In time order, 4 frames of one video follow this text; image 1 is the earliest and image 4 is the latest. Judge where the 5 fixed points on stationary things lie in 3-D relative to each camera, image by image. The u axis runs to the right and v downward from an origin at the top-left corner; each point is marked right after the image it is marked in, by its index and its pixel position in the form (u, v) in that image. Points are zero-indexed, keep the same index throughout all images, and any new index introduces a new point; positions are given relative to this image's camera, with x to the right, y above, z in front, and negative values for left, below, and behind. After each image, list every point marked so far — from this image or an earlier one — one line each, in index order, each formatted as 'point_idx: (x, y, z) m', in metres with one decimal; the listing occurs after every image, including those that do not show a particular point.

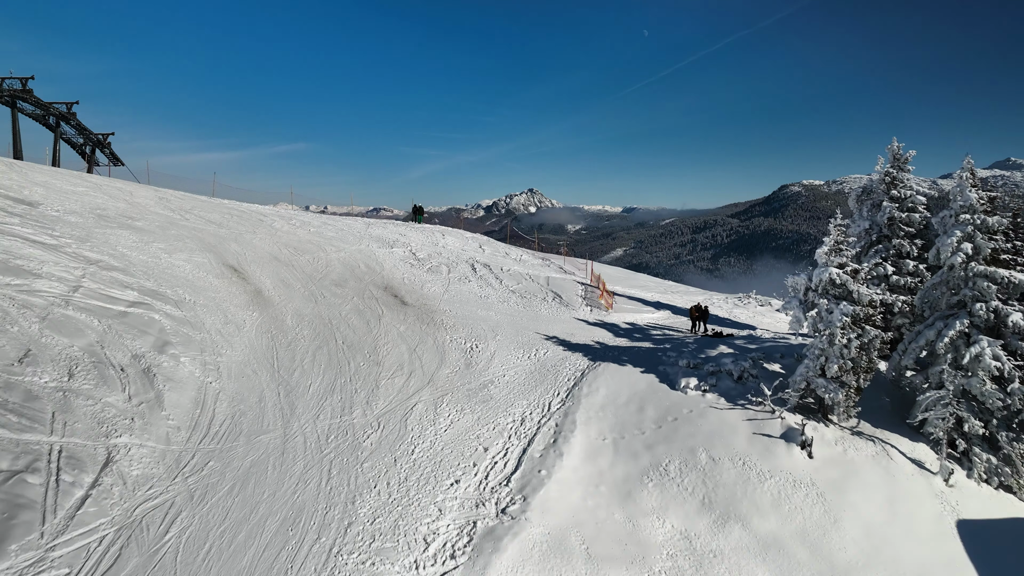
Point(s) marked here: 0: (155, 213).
0: (-10.1, +2.2, +11.8) m
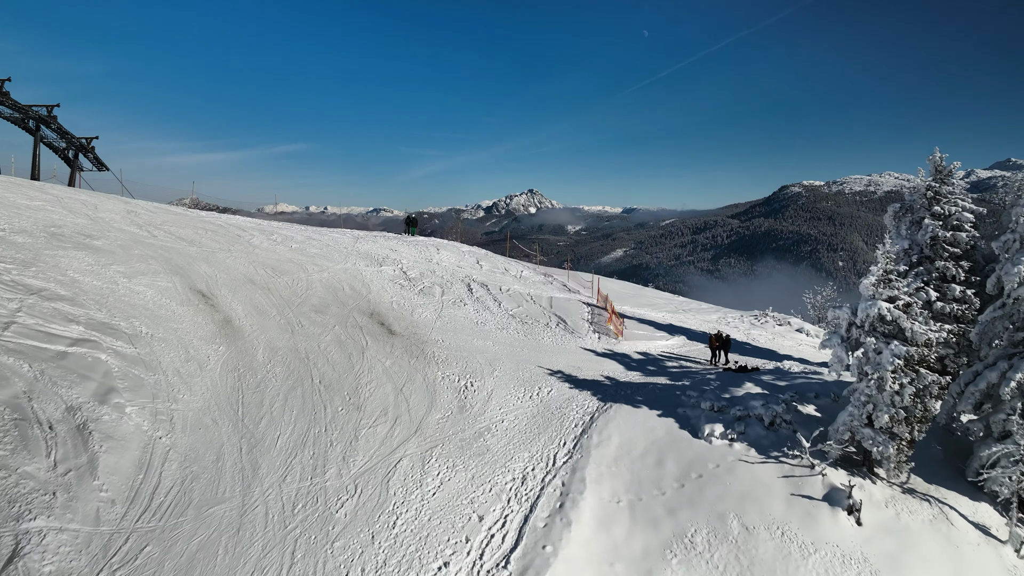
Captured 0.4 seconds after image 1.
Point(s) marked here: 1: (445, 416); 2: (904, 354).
0: (-10.1, +1.5, +10.7) m
1: (-1.2, -2.4, +7.7) m
2: (+6.2, -1.1, +6.6) m
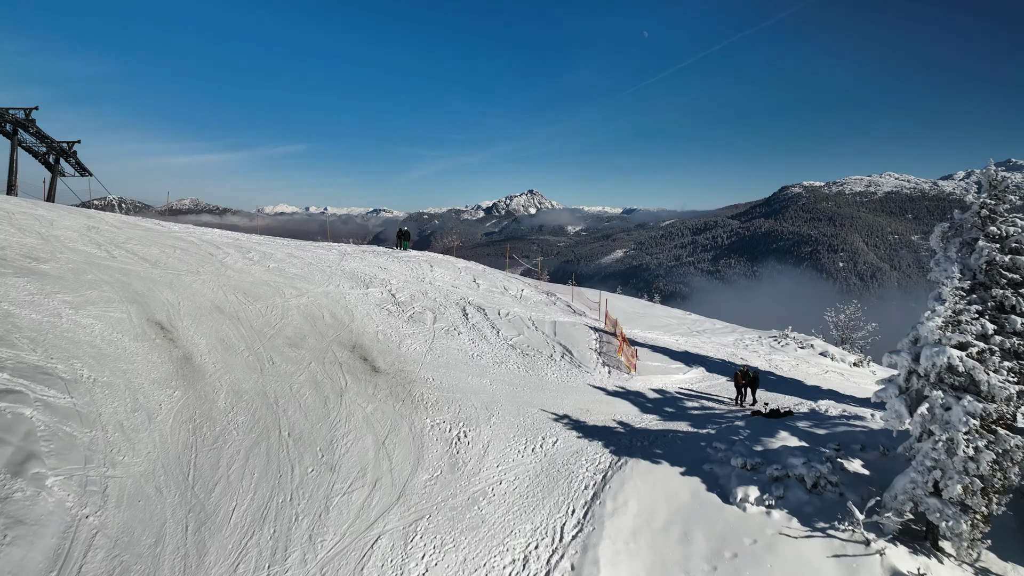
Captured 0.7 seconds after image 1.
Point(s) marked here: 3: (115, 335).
0: (-10.1, +0.9, +9.6) m
1: (-1.2, -3.0, +6.6) m
2: (+6.2, -1.7, +5.5) m
3: (-7.5, -0.9, +7.9) m
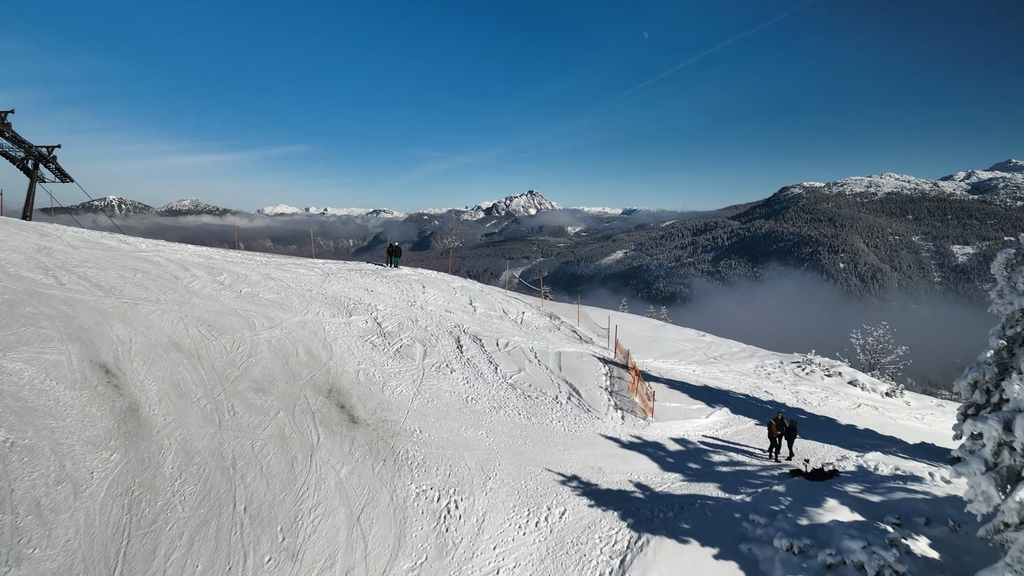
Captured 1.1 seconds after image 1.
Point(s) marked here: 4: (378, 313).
0: (-10.1, +0.3, +8.5) m
1: (-1.2, -3.6, +5.5) m
2: (+6.2, -2.3, +4.4) m
3: (-7.5, -1.5, +6.7) m
4: (-3.2, -0.6, +10.2) m
